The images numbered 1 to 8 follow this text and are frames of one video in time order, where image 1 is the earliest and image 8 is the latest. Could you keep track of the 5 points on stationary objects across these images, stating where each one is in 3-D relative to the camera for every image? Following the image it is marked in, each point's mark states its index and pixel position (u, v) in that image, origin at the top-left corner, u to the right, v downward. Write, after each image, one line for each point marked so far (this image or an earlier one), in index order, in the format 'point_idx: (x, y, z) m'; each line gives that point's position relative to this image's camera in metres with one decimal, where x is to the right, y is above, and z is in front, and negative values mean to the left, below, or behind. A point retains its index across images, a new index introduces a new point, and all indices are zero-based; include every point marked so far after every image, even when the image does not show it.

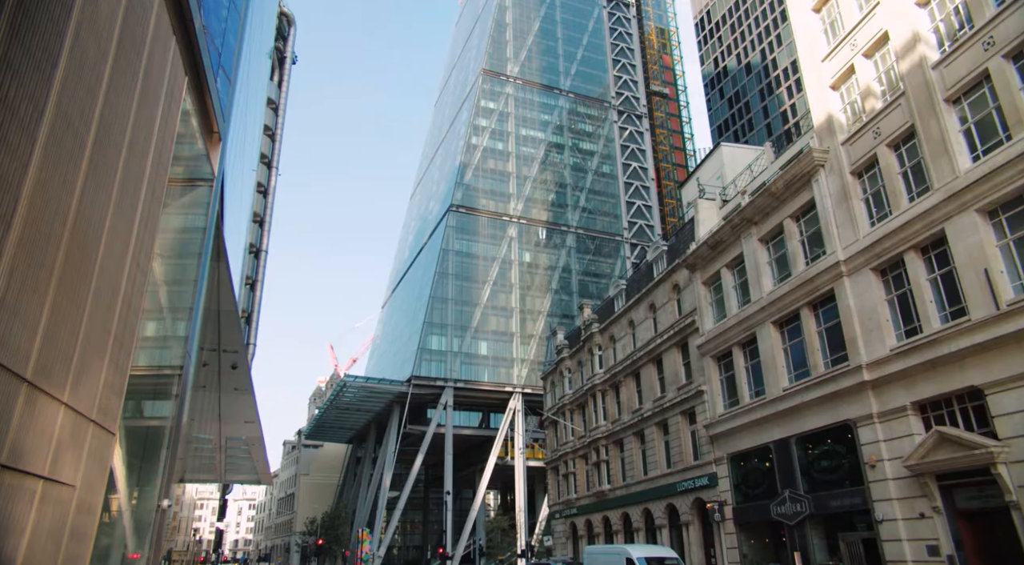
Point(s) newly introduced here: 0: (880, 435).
0: (+11.0, -4.6, +19.9) m
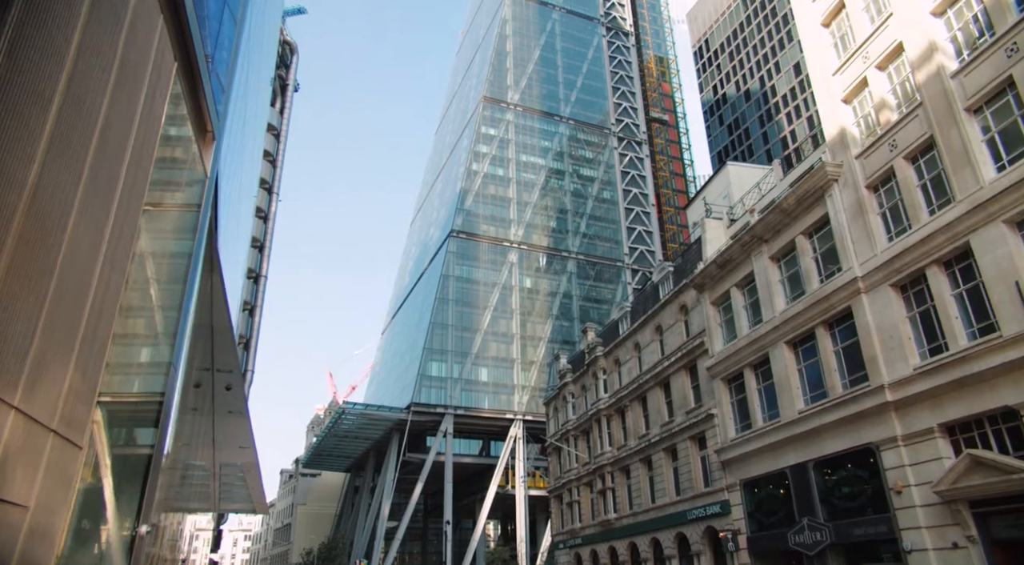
0: (+11.2, -5.0, +18.9) m
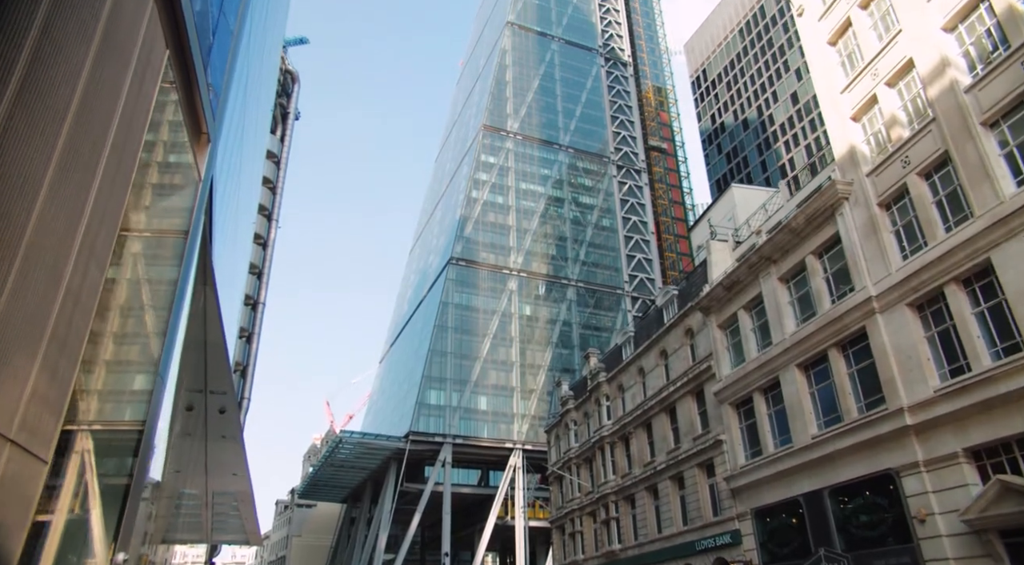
0: (+11.3, -5.5, +18.1) m
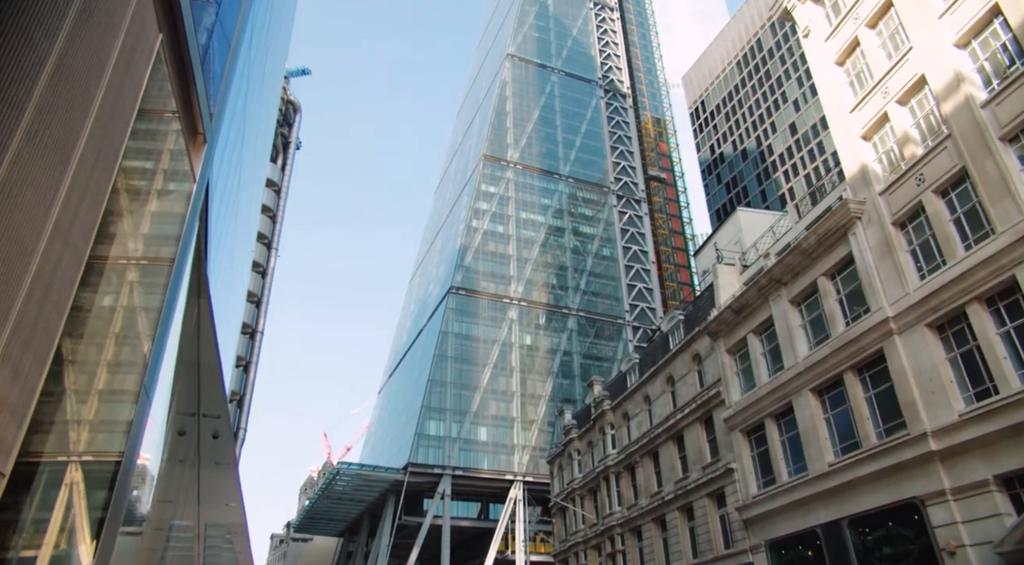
0: (+11.5, -6.0, +17.2) m
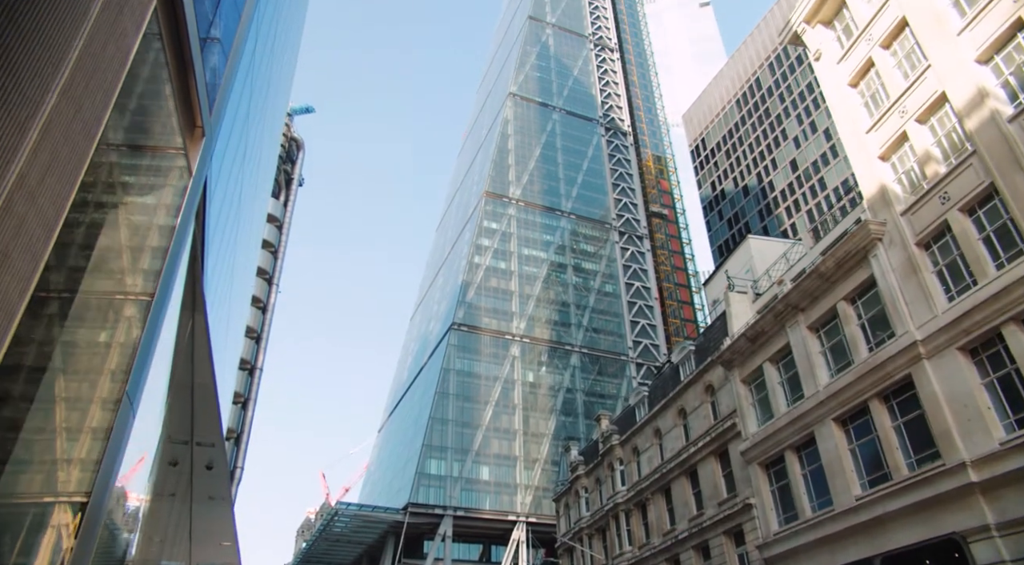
0: (+11.8, -6.5, +16.0) m
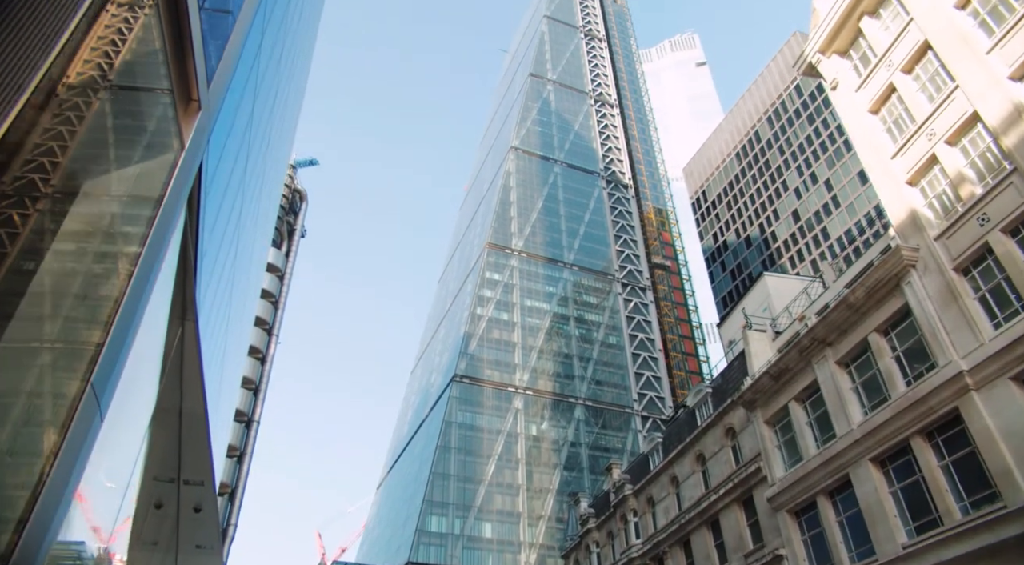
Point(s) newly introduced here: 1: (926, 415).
0: (+12.2, -6.9, +14.3) m
1: (+11.9, -3.8, +19.1) m
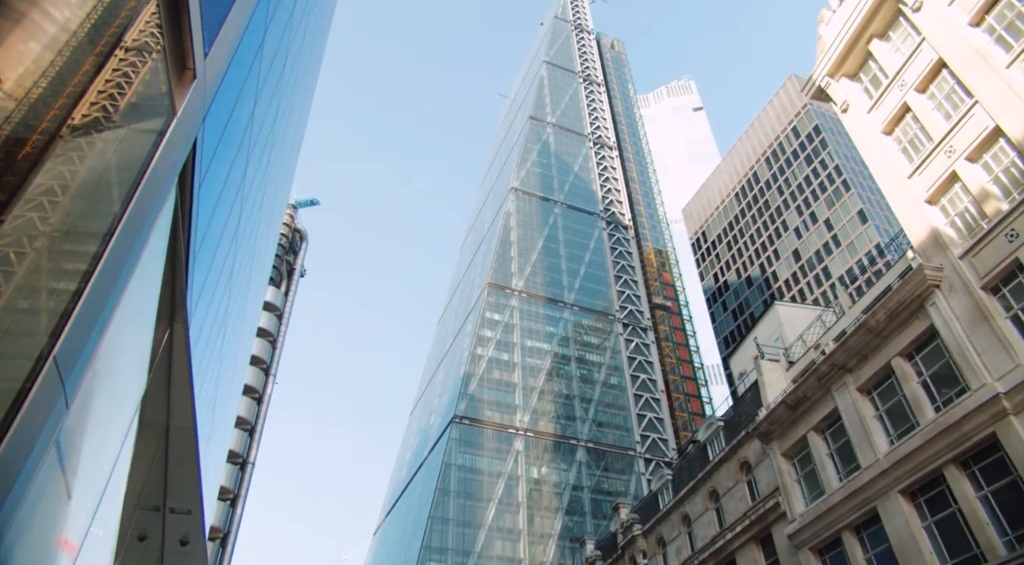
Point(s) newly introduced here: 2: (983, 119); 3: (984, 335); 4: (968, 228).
0: (+12.5, -7.1, +13.0) m
1: (+12.1, -4.3, +18.0) m
2: (+13.7, +4.8, +19.4) m
3: (+12.8, -1.4, +18.1) m
4: (+13.4, +1.6, +19.5) m
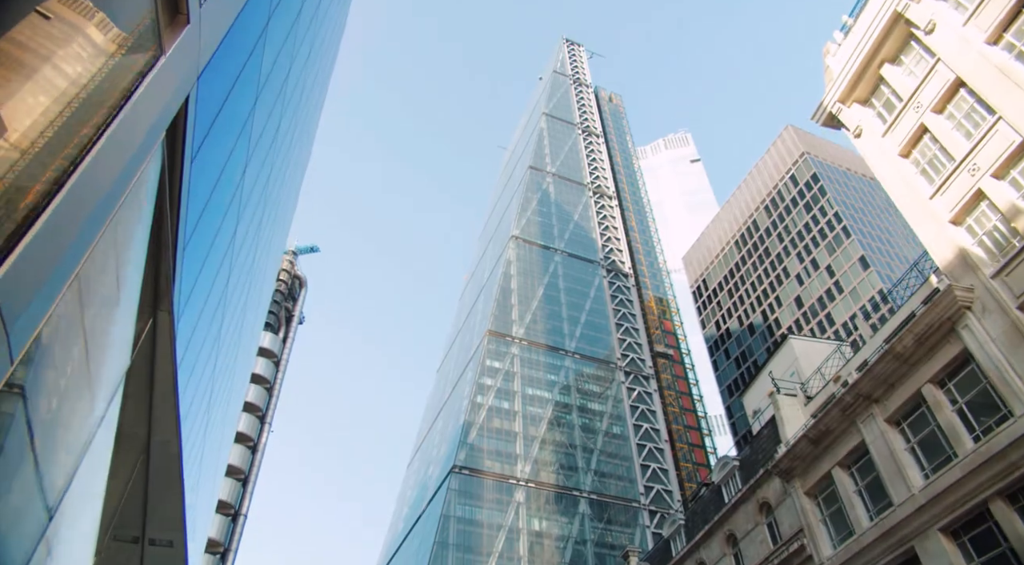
0: (+12.7, -7.1, +11.6) m
1: (+12.4, -4.7, +16.7) m
2: (+14.0, +4.2, +18.8) m
3: (+13.1, -1.9, +17.0) m
4: (+13.7, +1.1, +18.7) m
